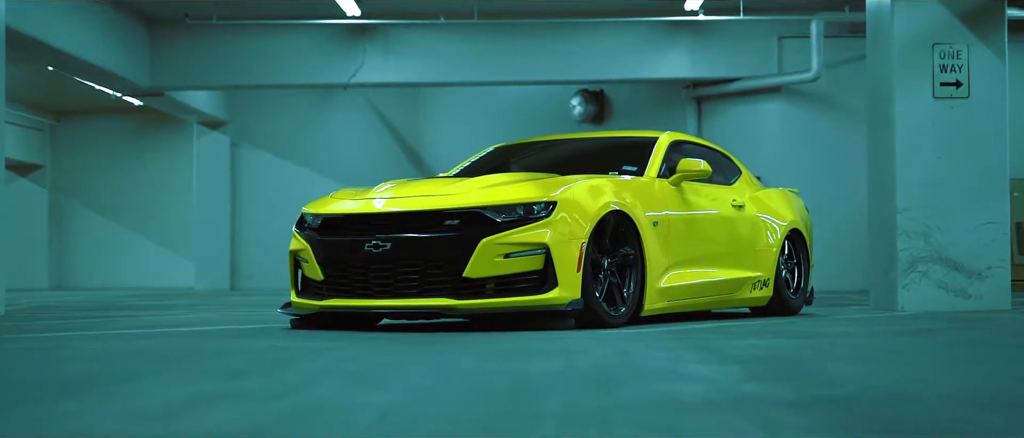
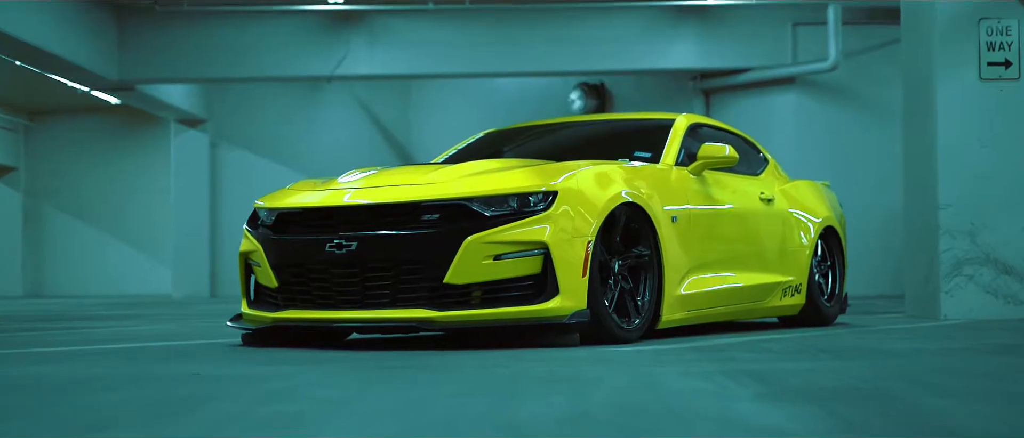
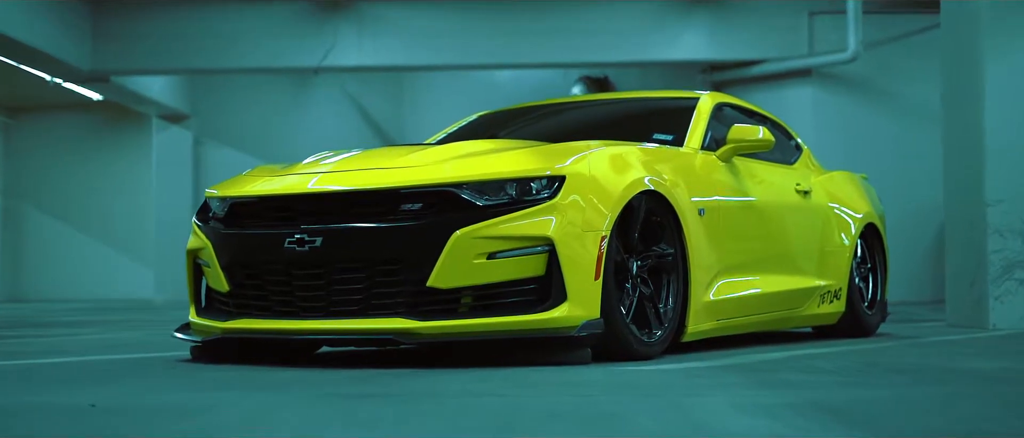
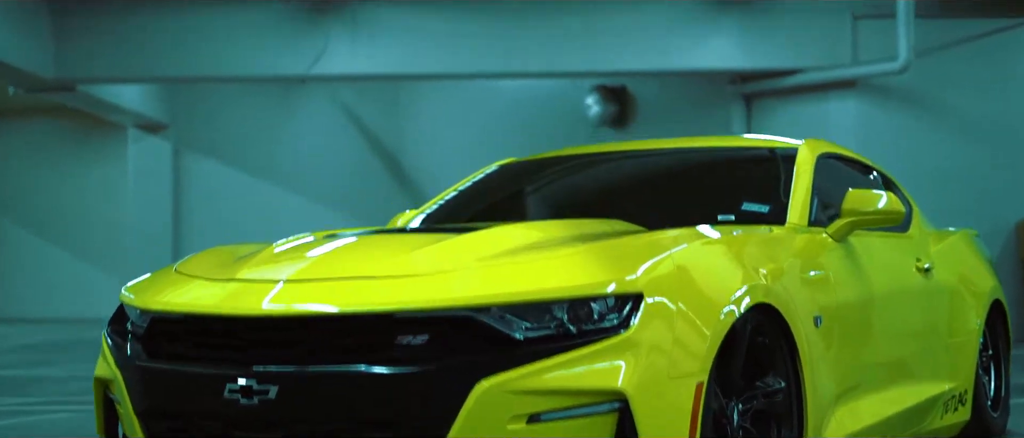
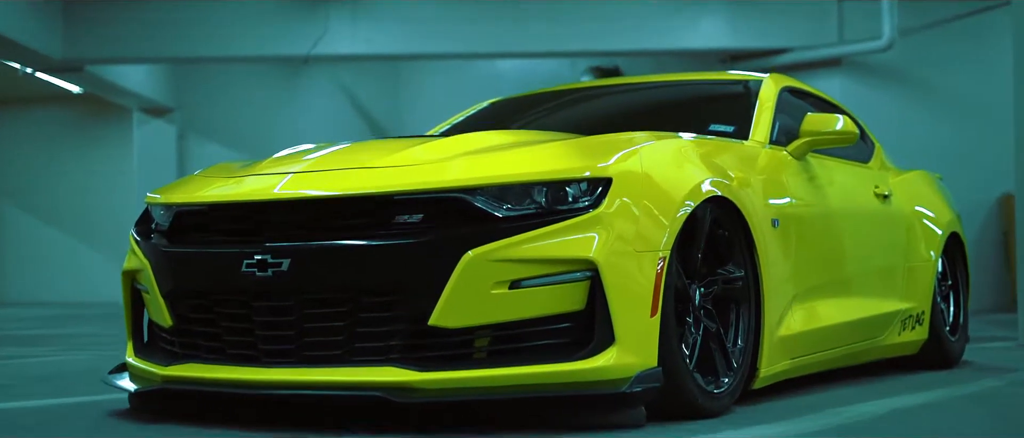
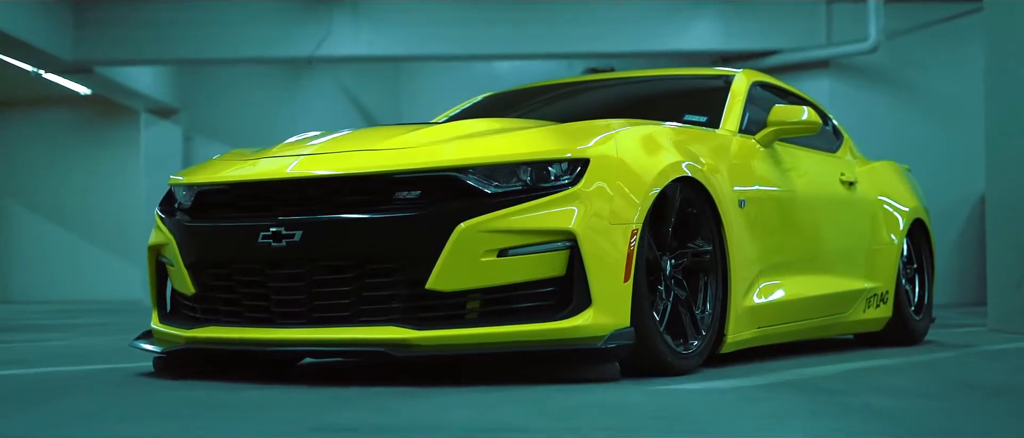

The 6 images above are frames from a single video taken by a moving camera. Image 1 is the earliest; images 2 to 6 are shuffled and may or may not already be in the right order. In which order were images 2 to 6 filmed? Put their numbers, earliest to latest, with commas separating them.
2, 3, 6, 5, 4
